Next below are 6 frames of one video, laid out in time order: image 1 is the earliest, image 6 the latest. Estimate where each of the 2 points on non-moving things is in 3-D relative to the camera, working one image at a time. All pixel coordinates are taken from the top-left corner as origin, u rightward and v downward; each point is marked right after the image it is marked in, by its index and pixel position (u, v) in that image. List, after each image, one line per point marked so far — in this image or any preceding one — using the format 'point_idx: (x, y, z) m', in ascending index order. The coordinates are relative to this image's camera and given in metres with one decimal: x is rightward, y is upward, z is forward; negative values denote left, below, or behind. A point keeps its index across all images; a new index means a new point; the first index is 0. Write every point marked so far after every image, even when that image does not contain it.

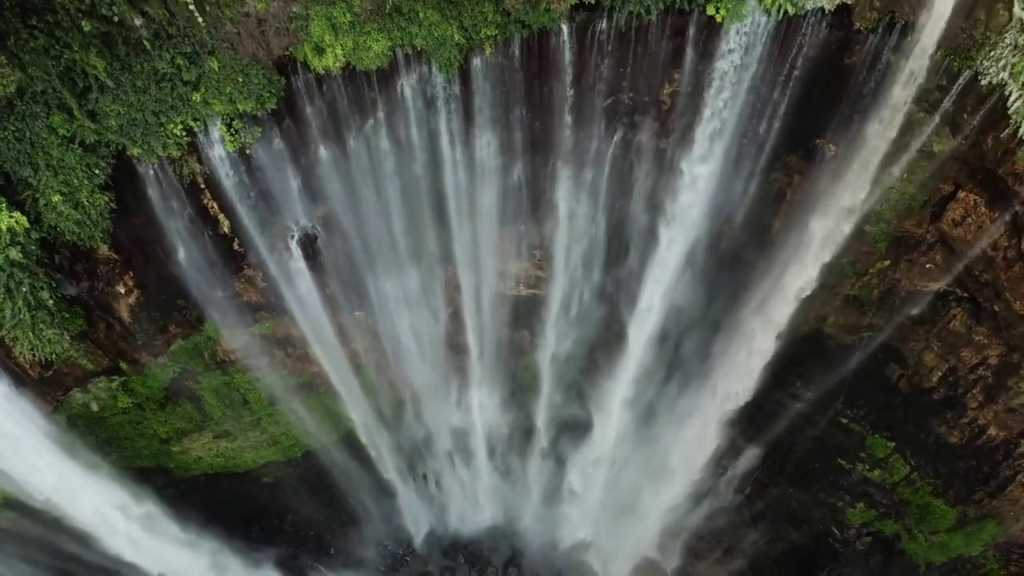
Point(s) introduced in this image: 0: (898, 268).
0: (+5.2, +0.2, +9.6) m
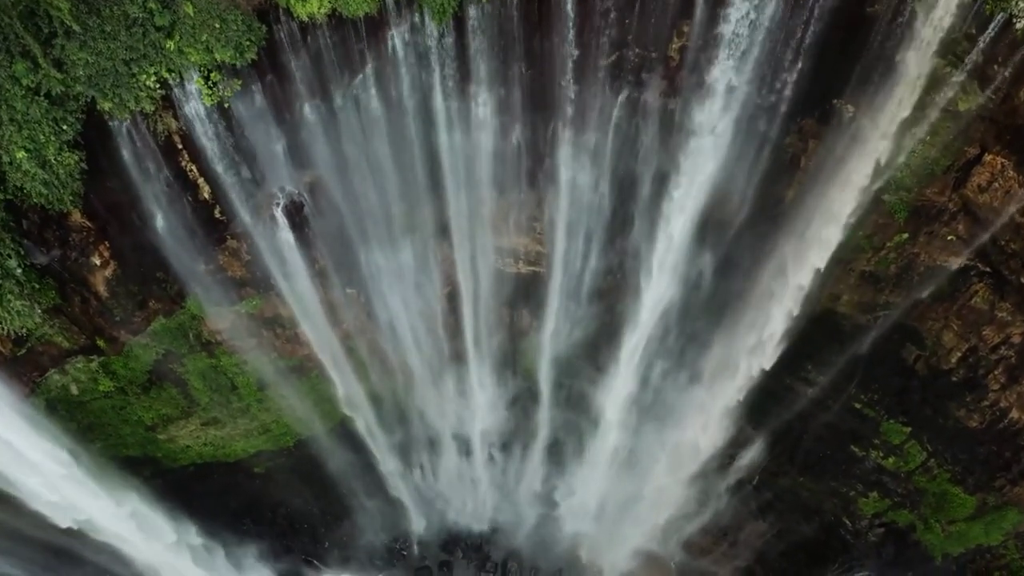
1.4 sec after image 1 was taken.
0: (+5.2, +0.6, +9.1) m
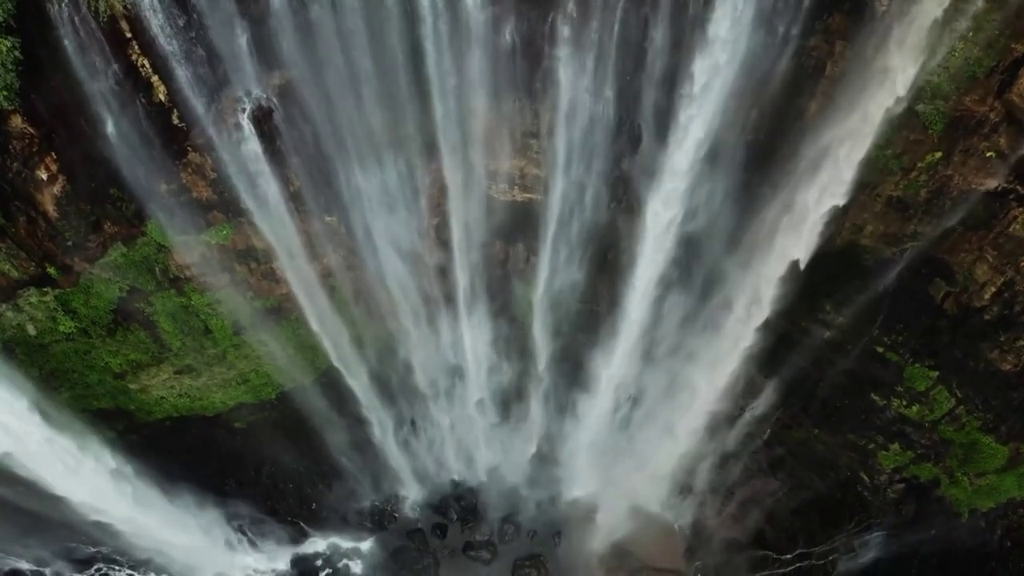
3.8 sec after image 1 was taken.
0: (+5.2, +1.5, +8.3) m
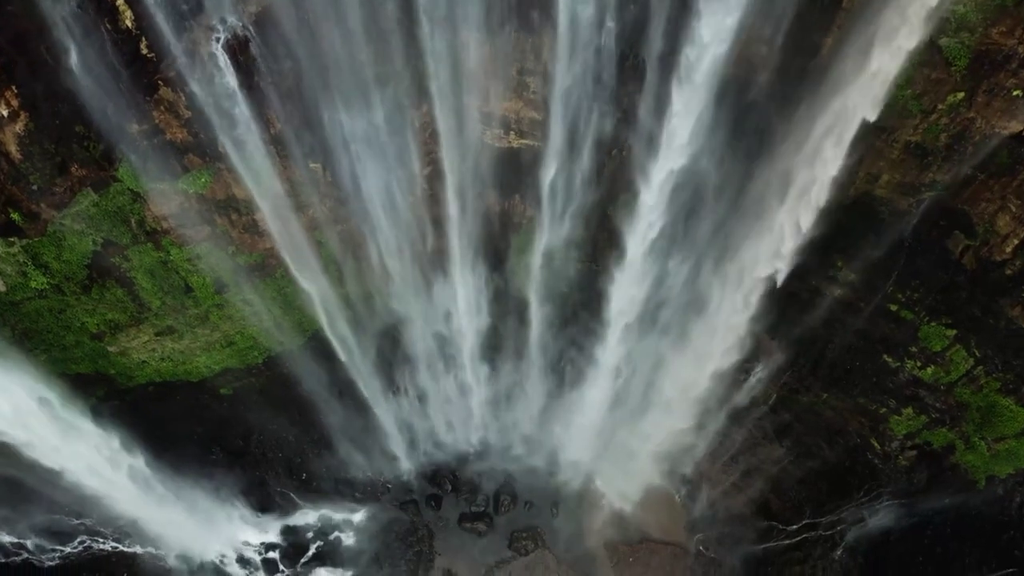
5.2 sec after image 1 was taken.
0: (+5.1, +2.1, +7.7) m
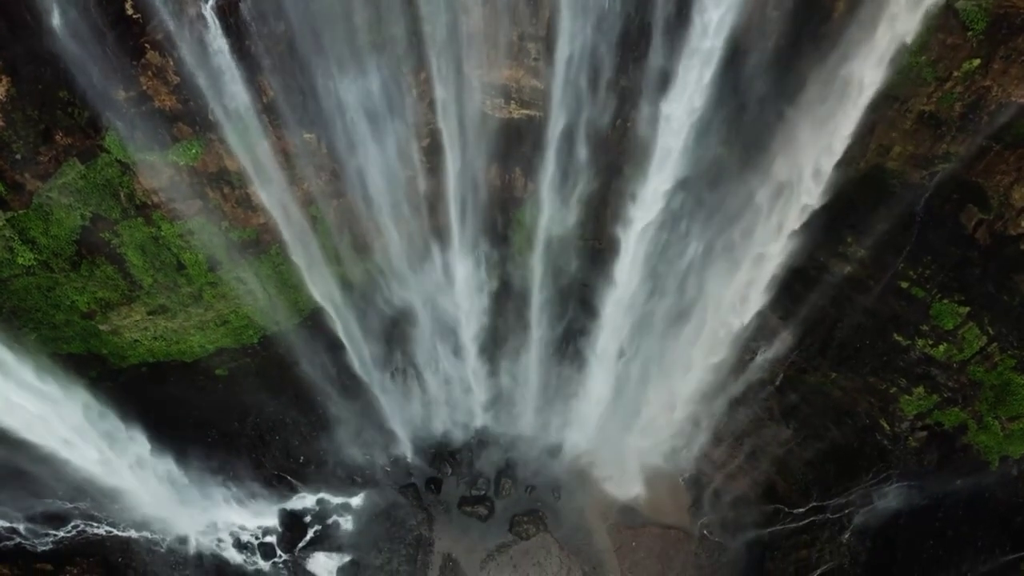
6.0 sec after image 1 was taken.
0: (+5.1, +2.4, +7.4) m
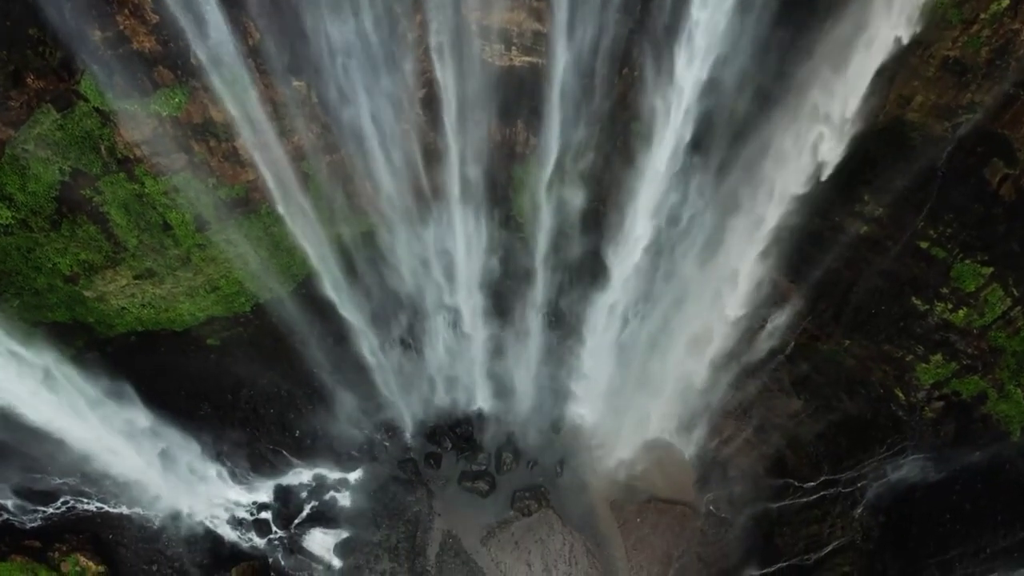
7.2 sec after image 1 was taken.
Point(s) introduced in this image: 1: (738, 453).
0: (+5.1, +2.9, +7.0) m
1: (+3.7, -2.7, +11.5) m
